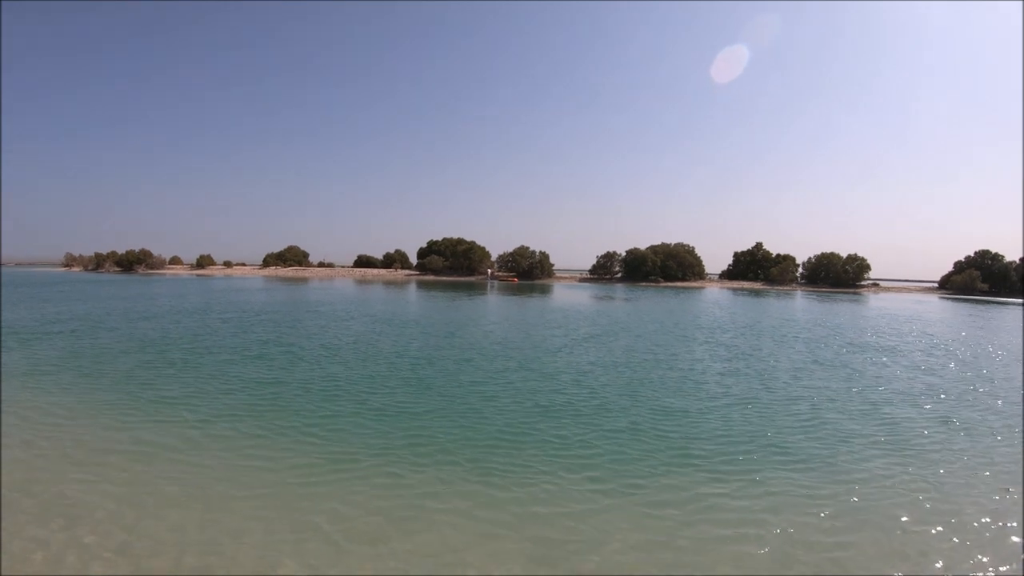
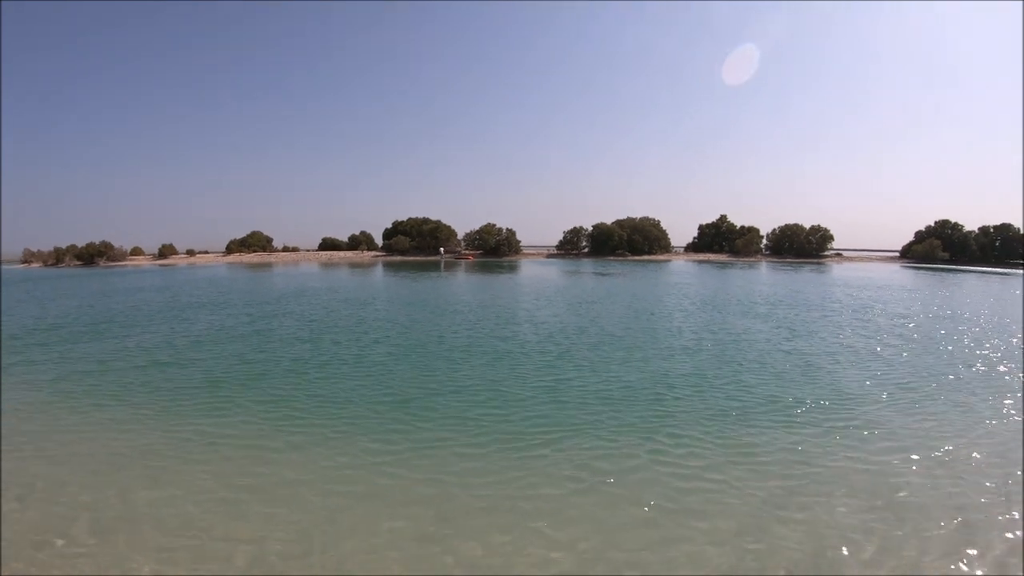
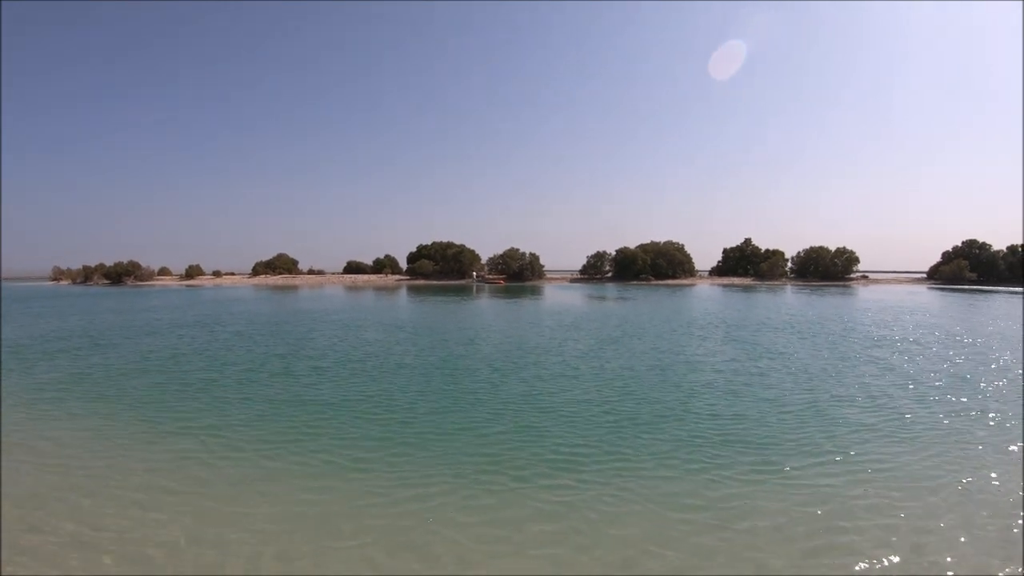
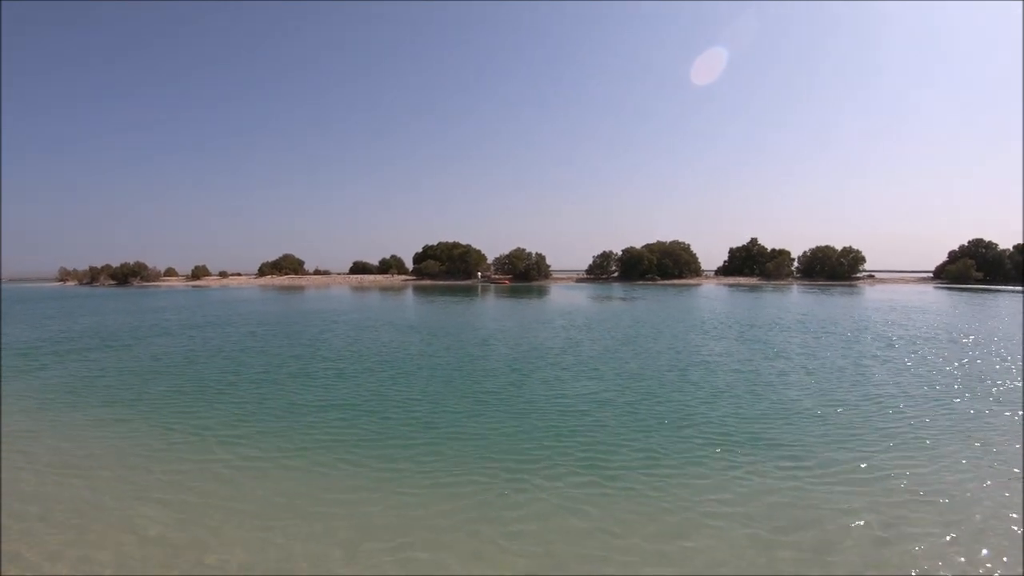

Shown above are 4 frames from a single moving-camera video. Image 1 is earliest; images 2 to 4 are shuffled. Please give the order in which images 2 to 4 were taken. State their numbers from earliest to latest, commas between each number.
3, 4, 2
